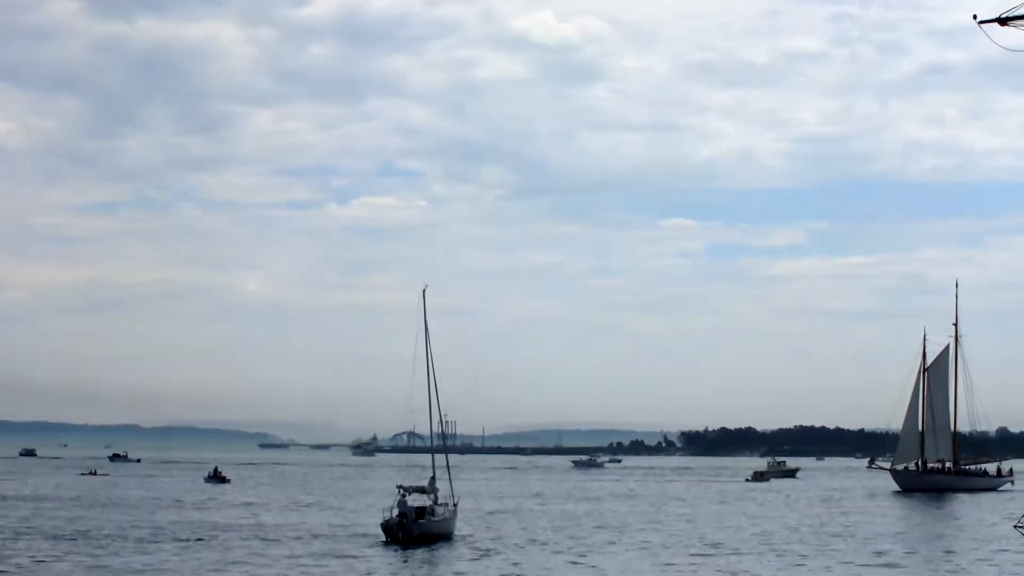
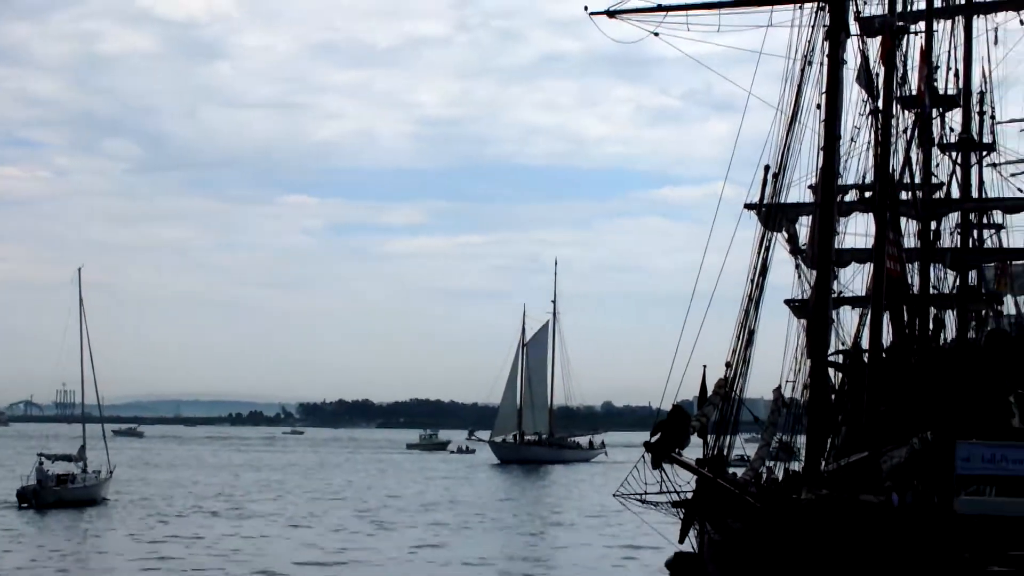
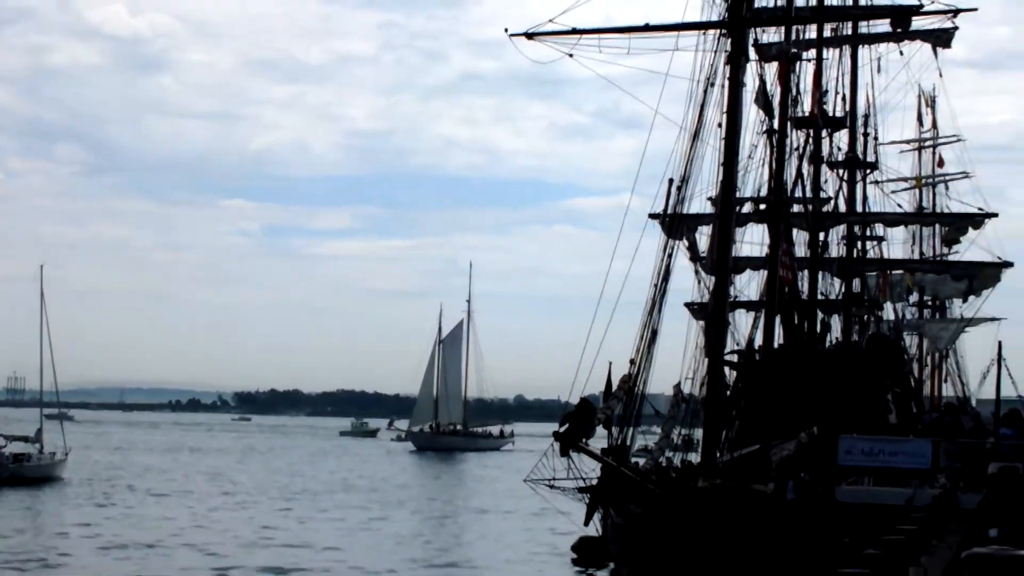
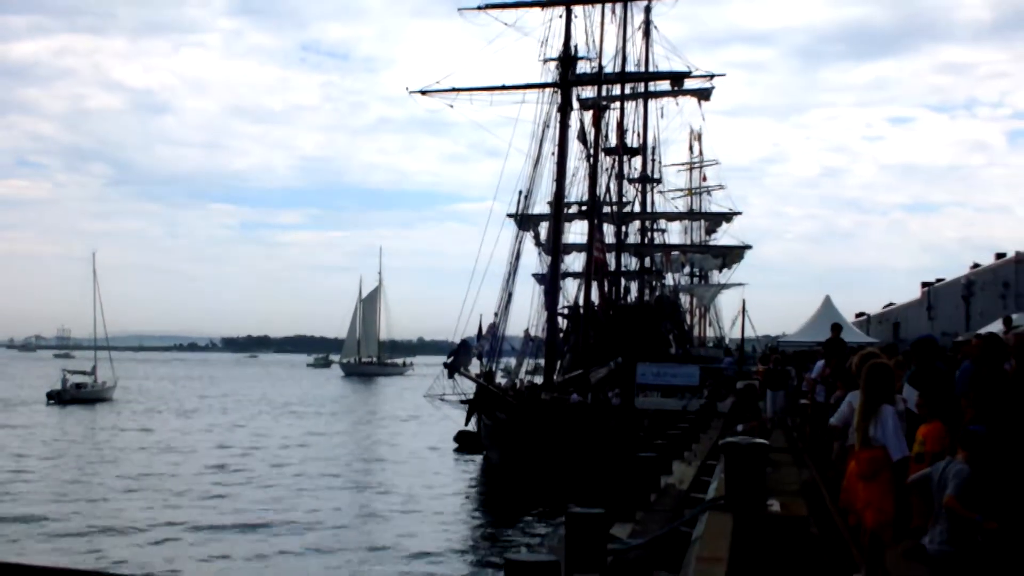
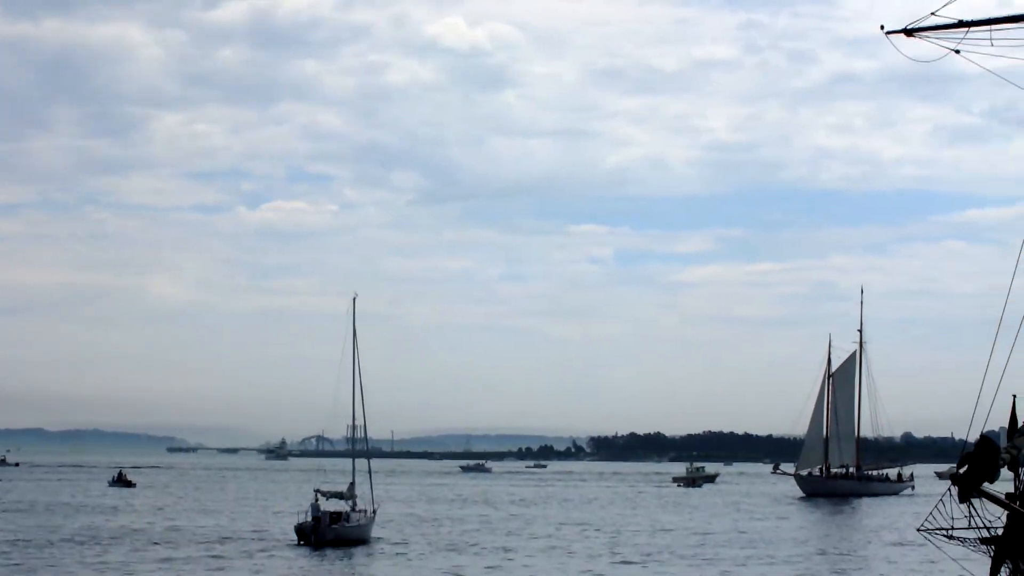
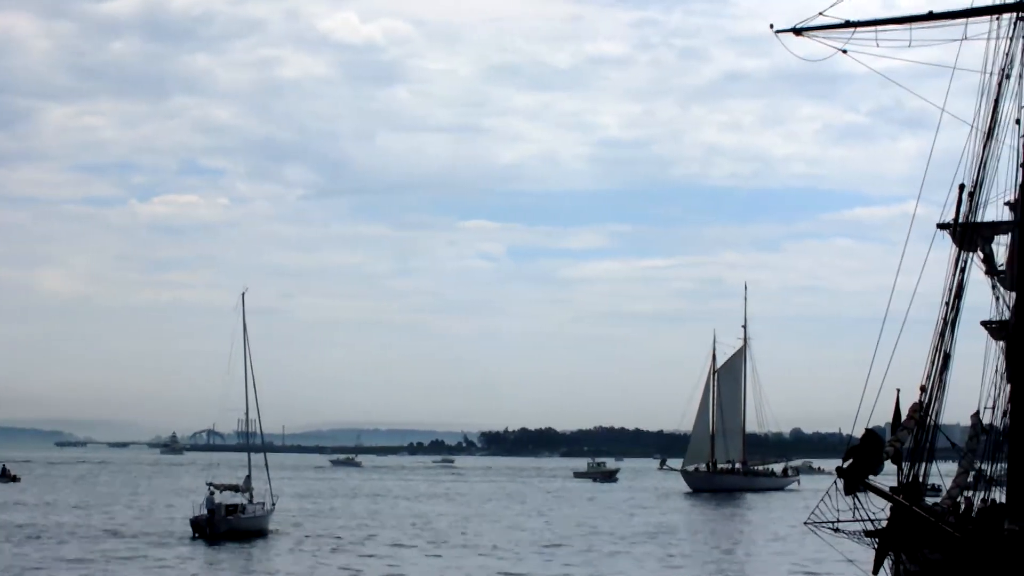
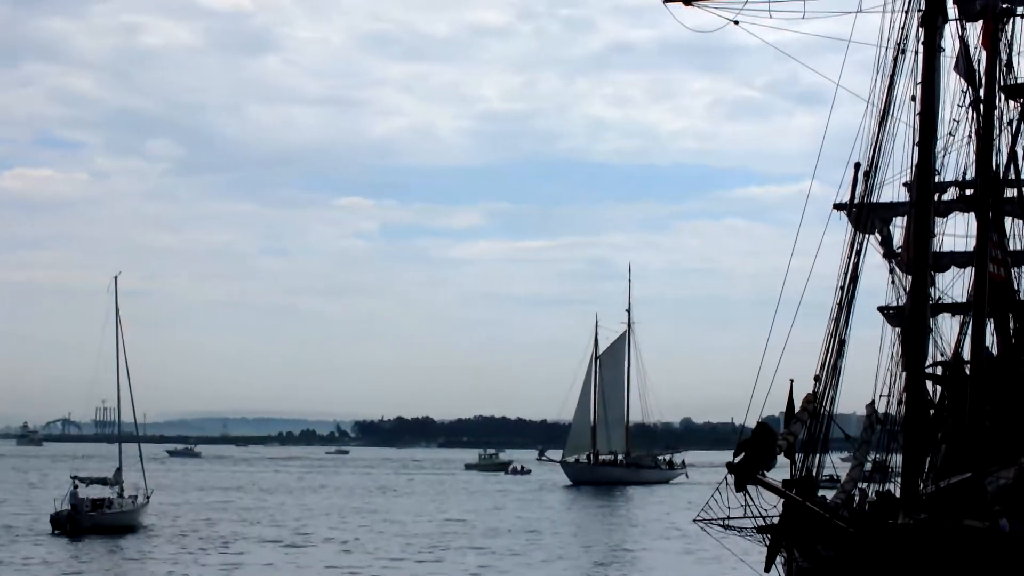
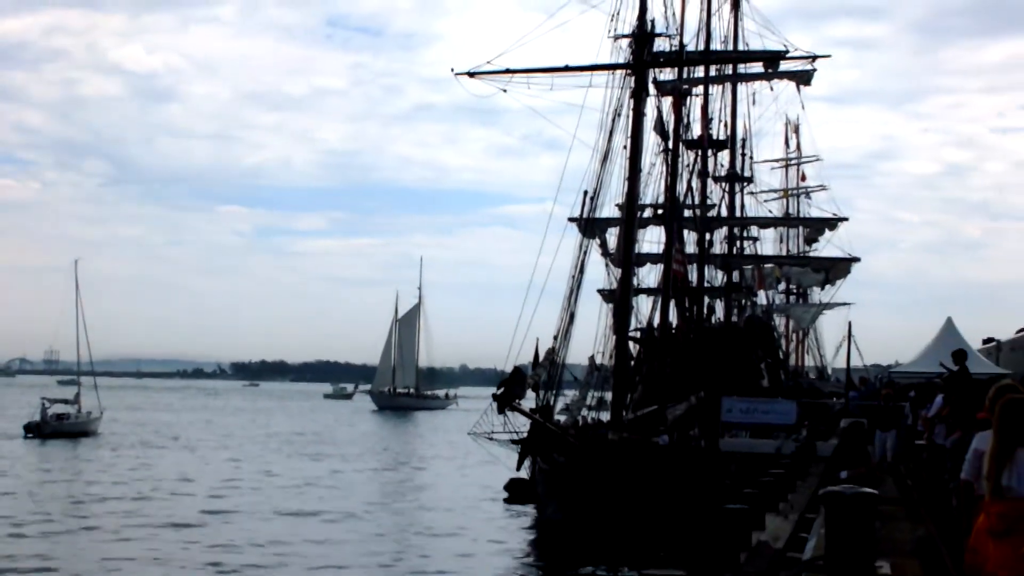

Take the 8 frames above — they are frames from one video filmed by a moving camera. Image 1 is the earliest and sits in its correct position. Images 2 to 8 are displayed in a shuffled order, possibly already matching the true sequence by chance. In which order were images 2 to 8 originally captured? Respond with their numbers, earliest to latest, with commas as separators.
5, 6, 7, 2, 3, 8, 4
